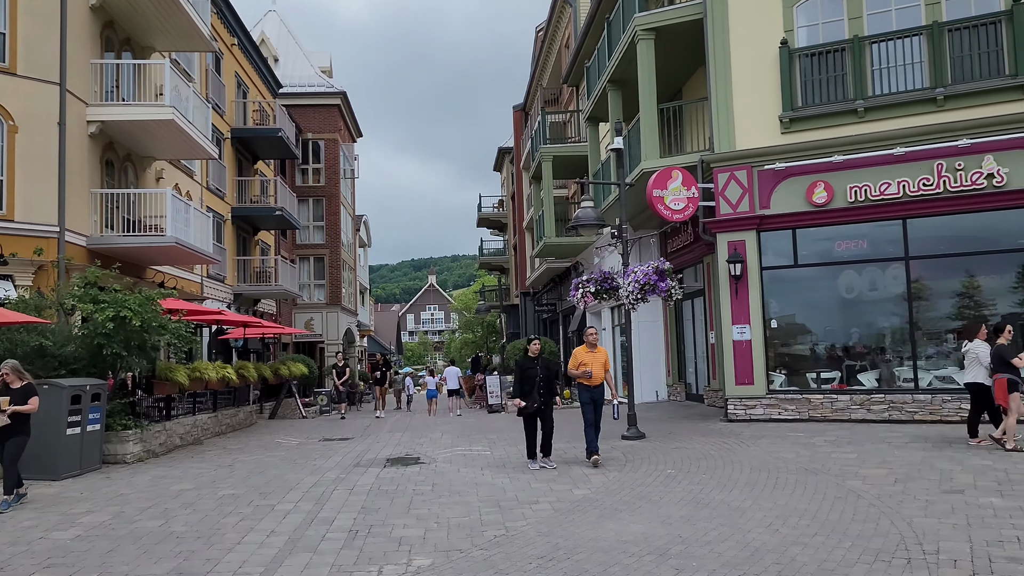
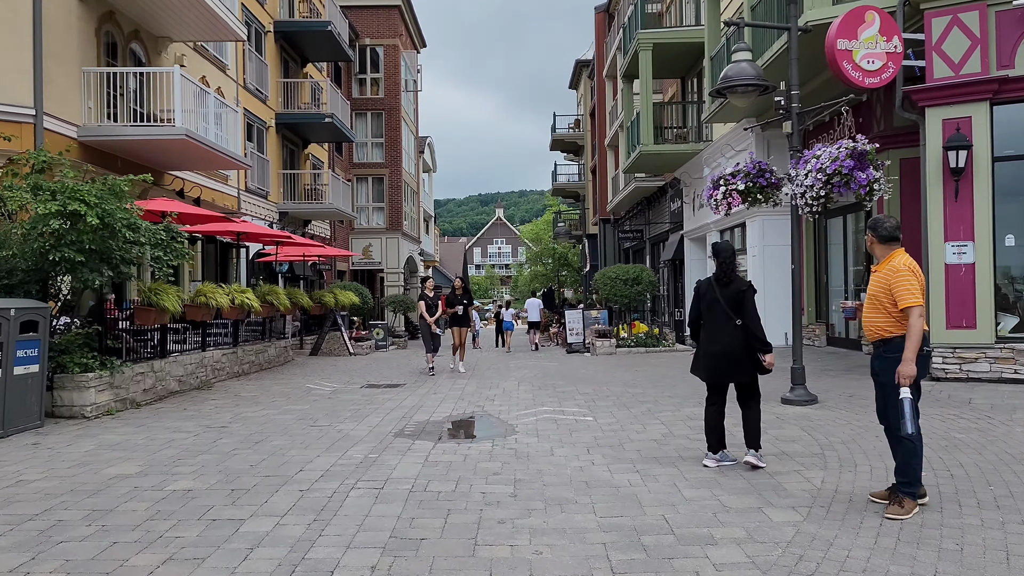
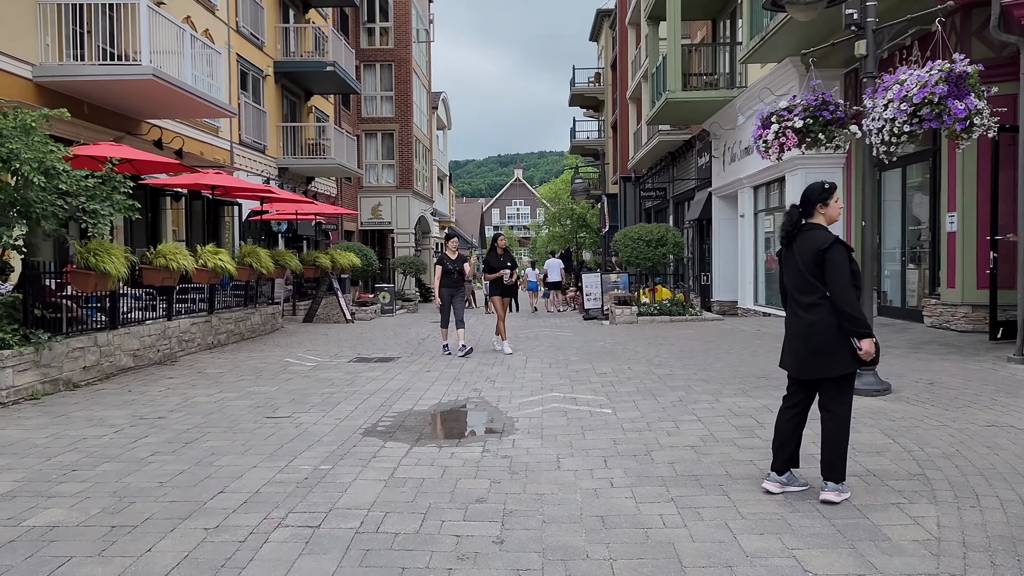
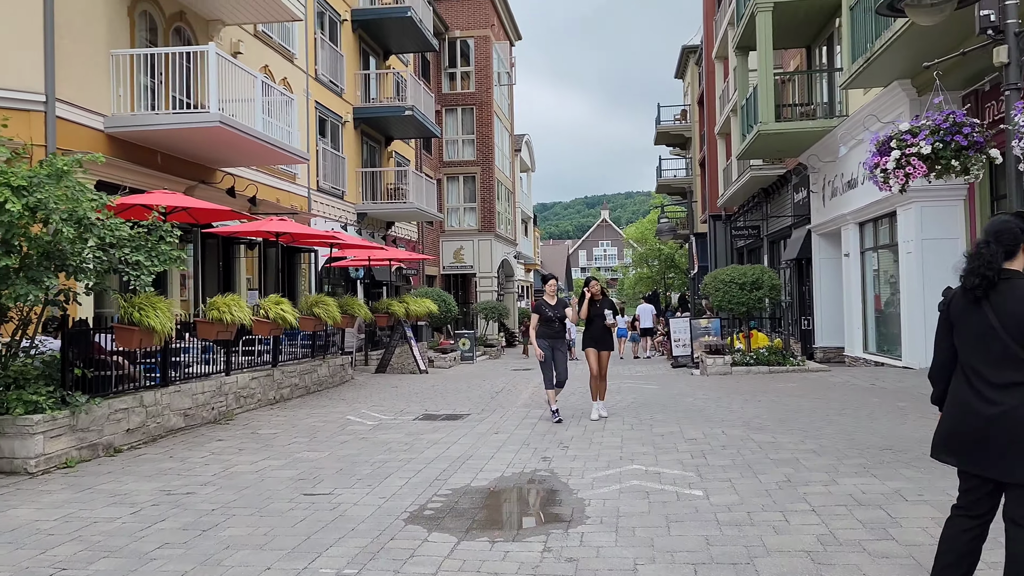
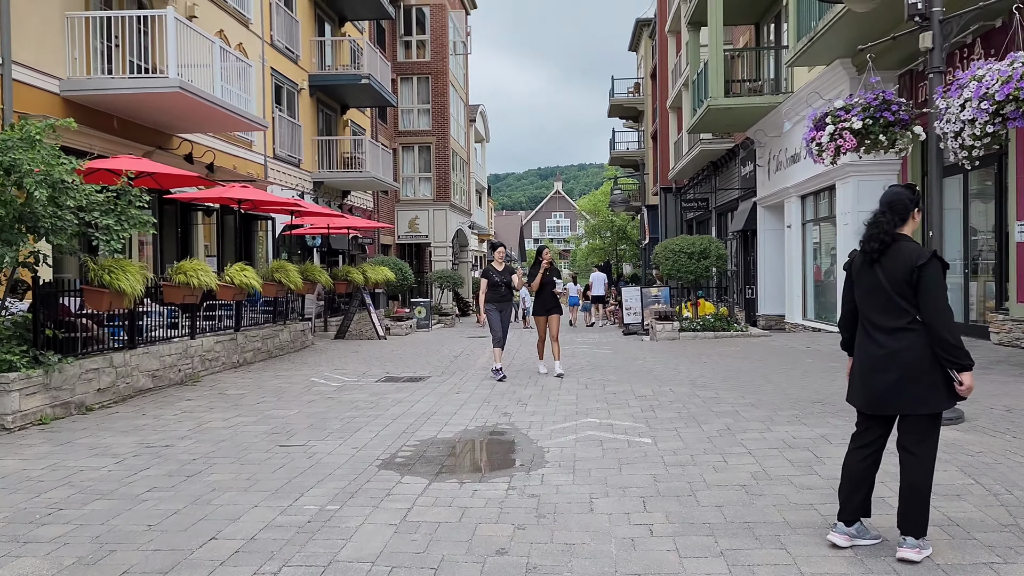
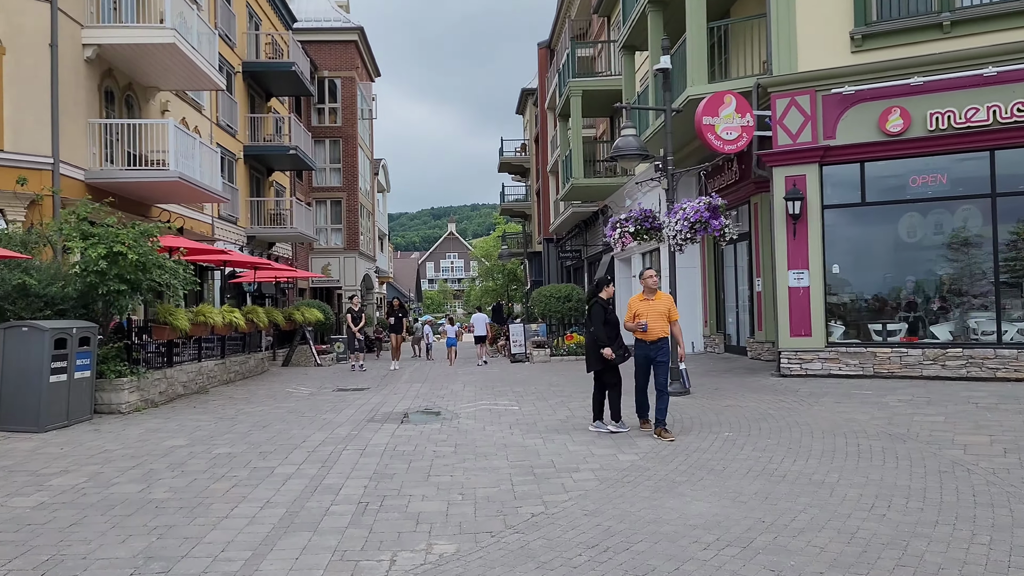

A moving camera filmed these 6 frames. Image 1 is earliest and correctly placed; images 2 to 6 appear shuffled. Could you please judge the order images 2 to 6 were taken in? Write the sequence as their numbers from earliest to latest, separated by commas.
6, 2, 3, 5, 4
